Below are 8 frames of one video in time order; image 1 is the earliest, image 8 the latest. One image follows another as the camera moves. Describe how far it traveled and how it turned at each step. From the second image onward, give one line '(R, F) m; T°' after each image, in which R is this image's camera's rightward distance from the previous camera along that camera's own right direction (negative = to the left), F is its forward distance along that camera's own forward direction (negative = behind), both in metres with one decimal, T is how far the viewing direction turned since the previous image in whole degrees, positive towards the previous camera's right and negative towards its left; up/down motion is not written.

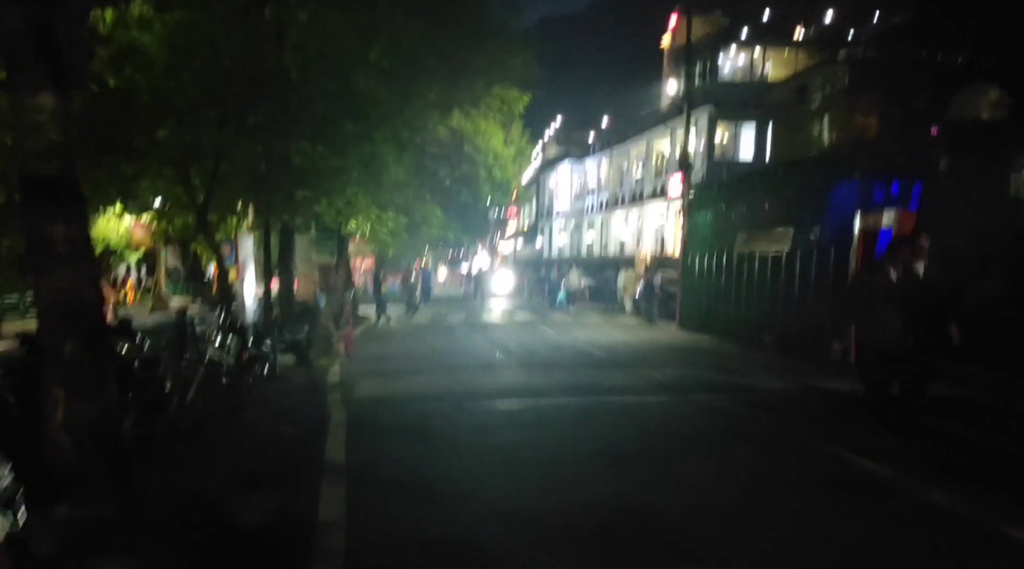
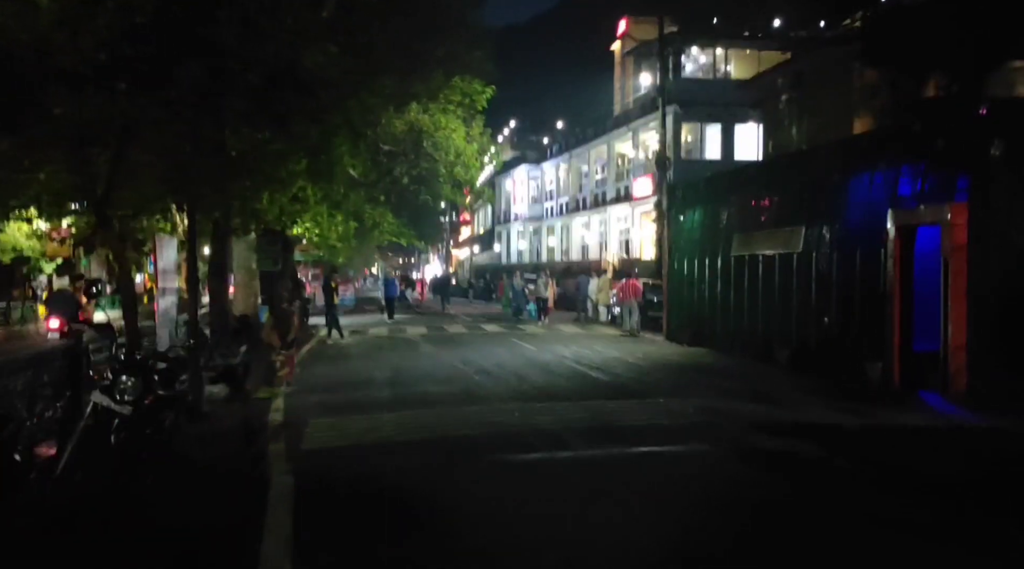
(-0.5, +2.8) m; +3°
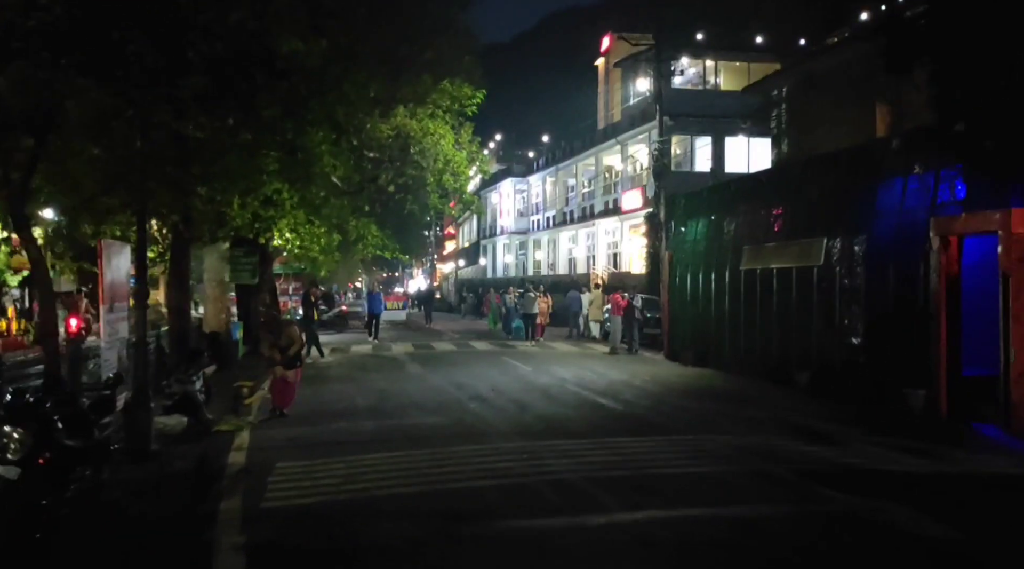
(-0.2, +1.7) m; +1°
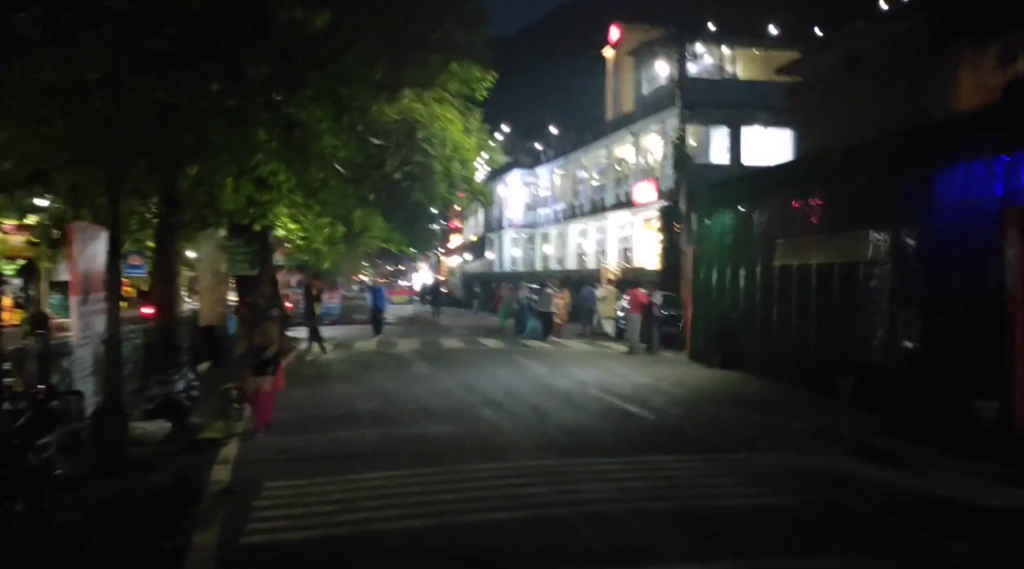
(-0.2, +1.3) m; 0°
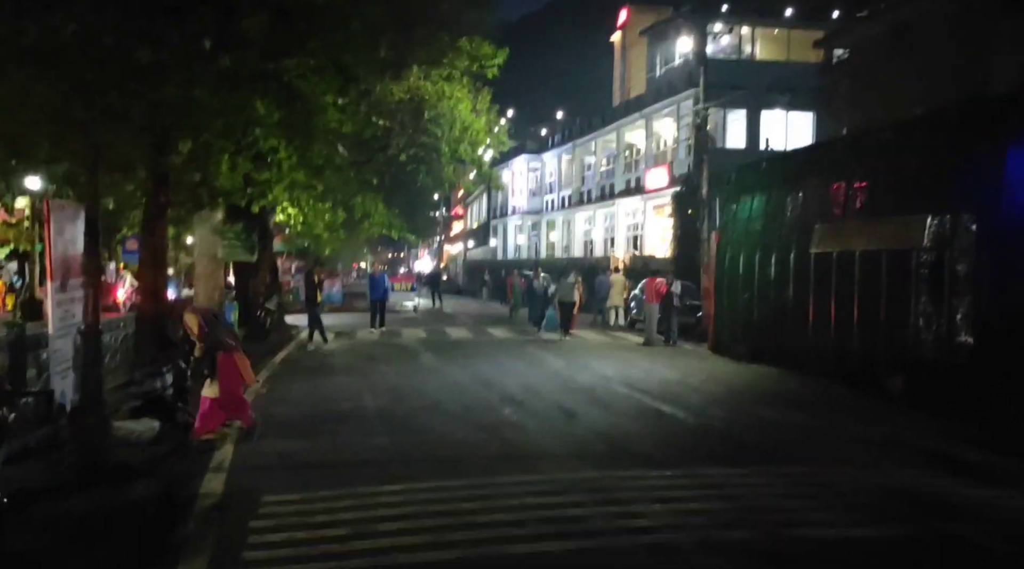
(-0.3, +1.1) m; 0°
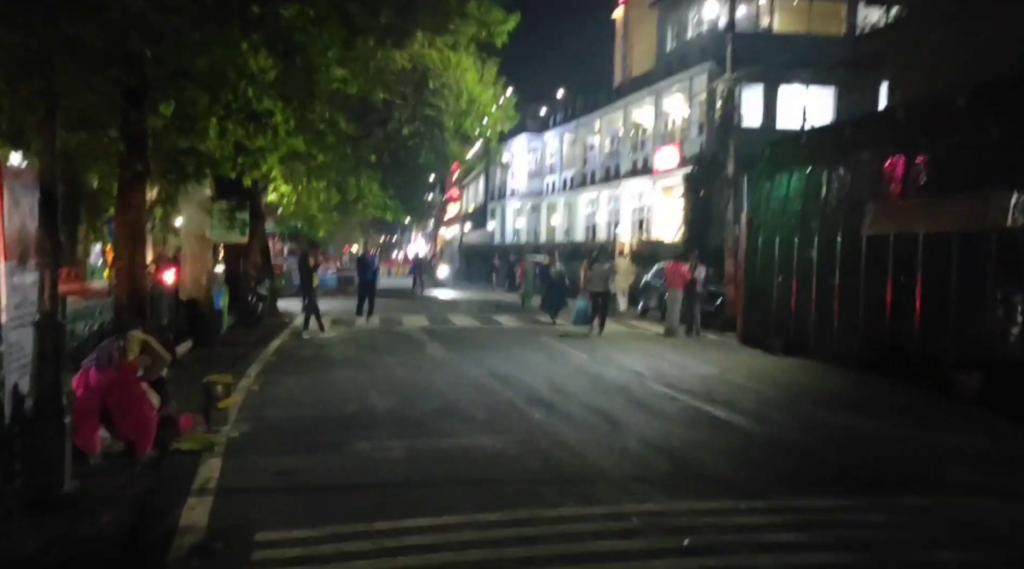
(-0.4, +1.5) m; +1°
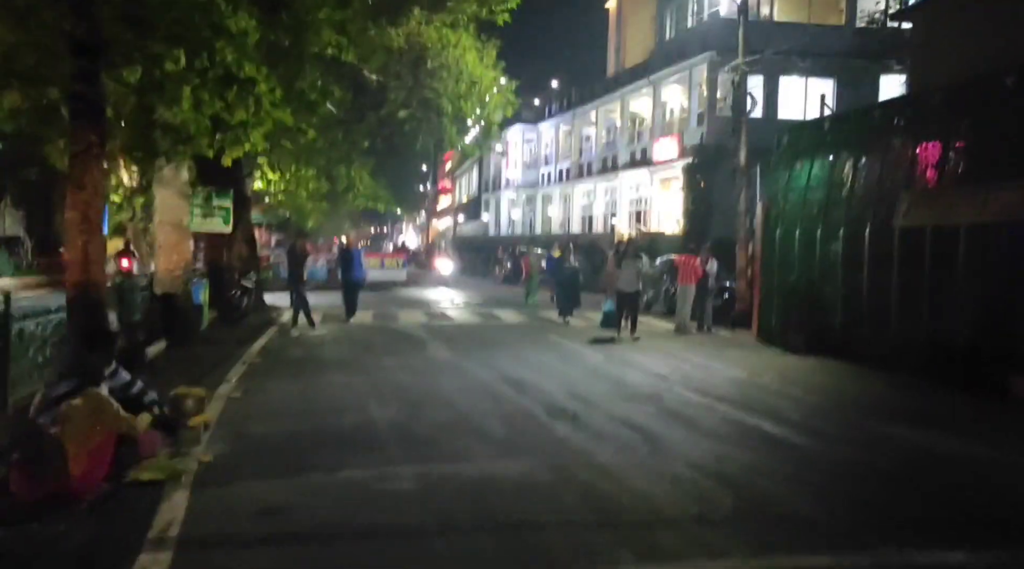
(-0.3, +1.3) m; +1°
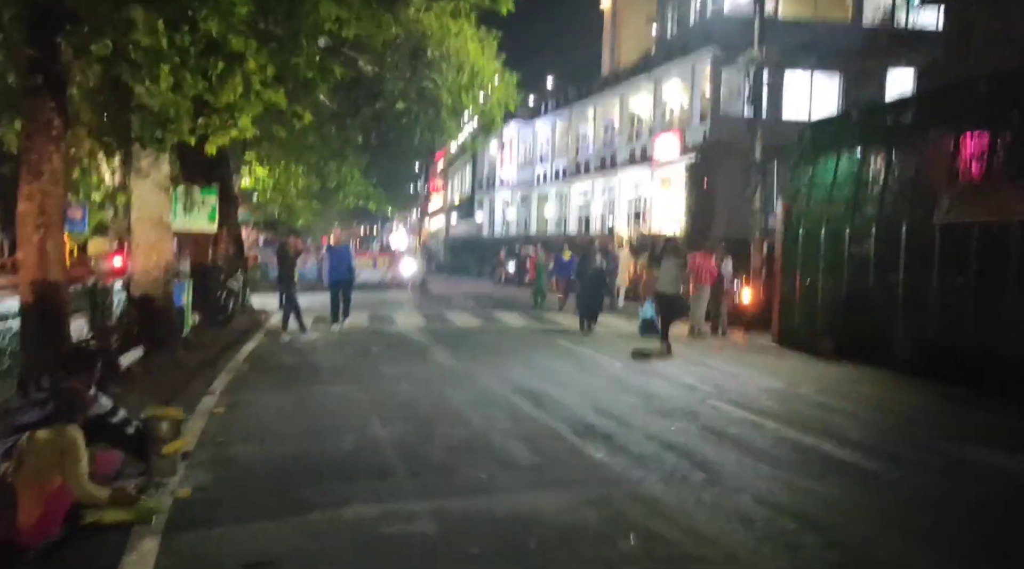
(-0.3, +1.1) m; +1°
